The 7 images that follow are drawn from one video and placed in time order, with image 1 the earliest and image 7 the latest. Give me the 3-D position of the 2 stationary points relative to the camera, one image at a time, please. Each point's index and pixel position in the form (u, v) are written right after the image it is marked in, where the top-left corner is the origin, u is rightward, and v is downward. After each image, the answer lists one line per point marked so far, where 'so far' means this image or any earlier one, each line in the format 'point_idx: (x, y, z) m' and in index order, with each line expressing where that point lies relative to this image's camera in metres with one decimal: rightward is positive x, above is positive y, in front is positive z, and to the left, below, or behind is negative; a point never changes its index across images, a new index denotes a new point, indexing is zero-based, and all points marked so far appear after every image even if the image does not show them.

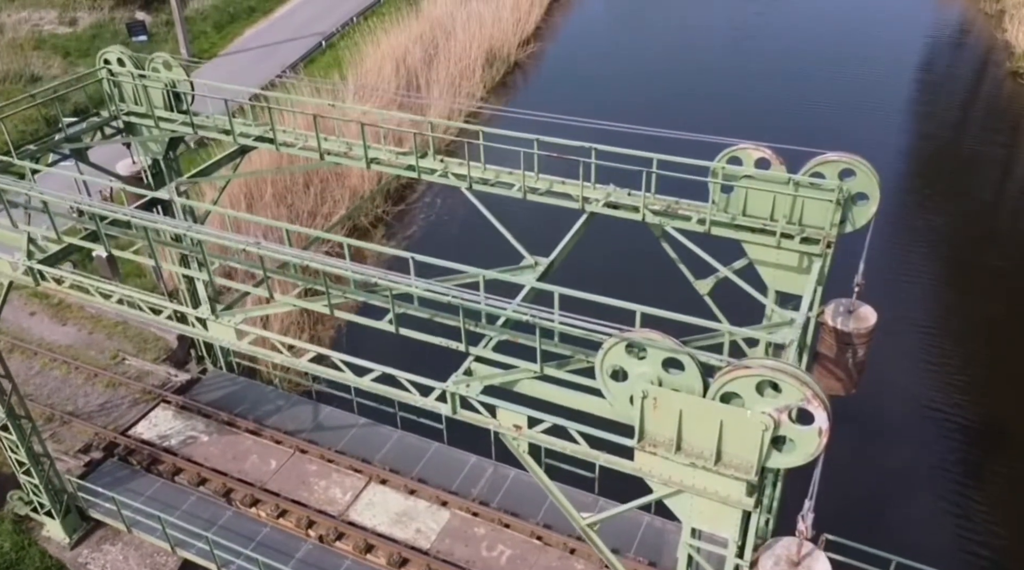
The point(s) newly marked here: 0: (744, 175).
0: (+2.3, +1.1, +8.8) m
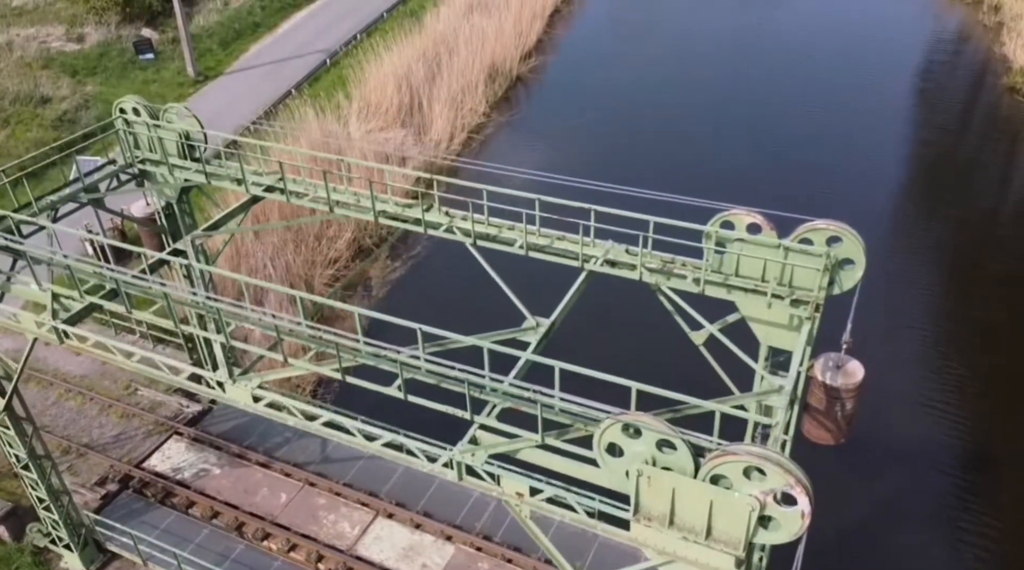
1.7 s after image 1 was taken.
0: (+2.4, +0.4, +9.2) m
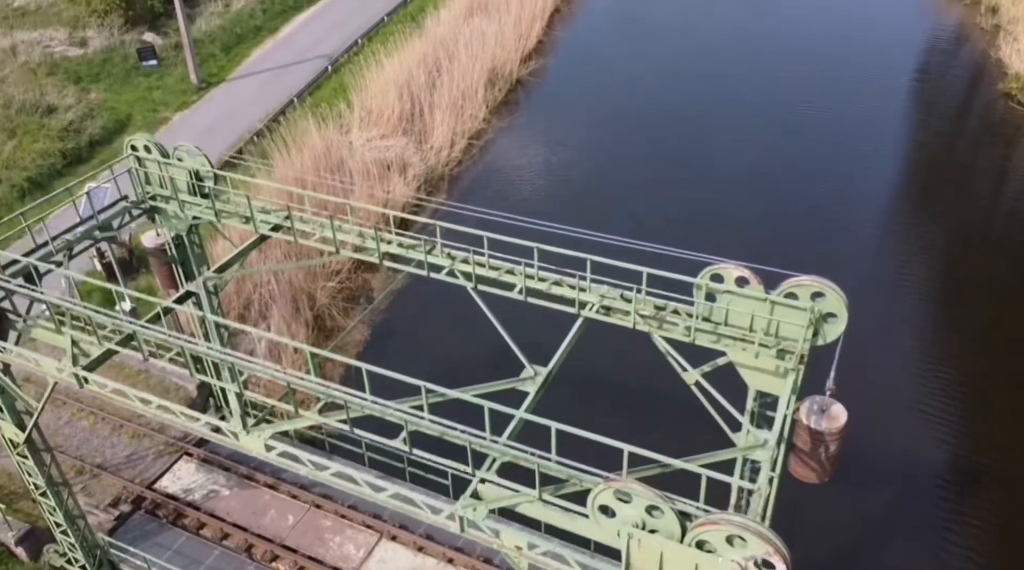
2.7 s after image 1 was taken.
0: (+2.4, -0.1, +9.6) m
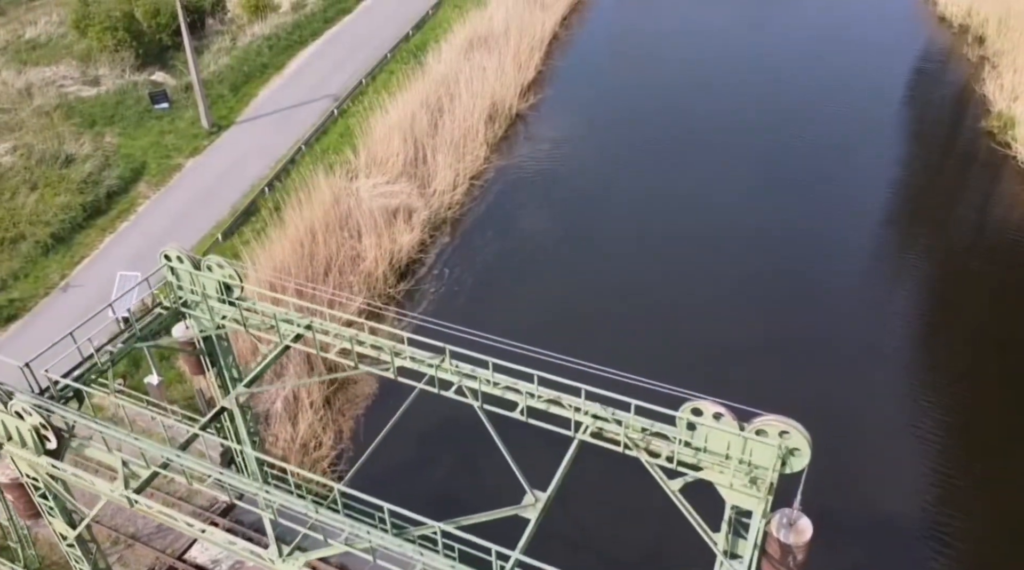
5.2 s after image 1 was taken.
0: (+2.4, -1.8, +10.8) m
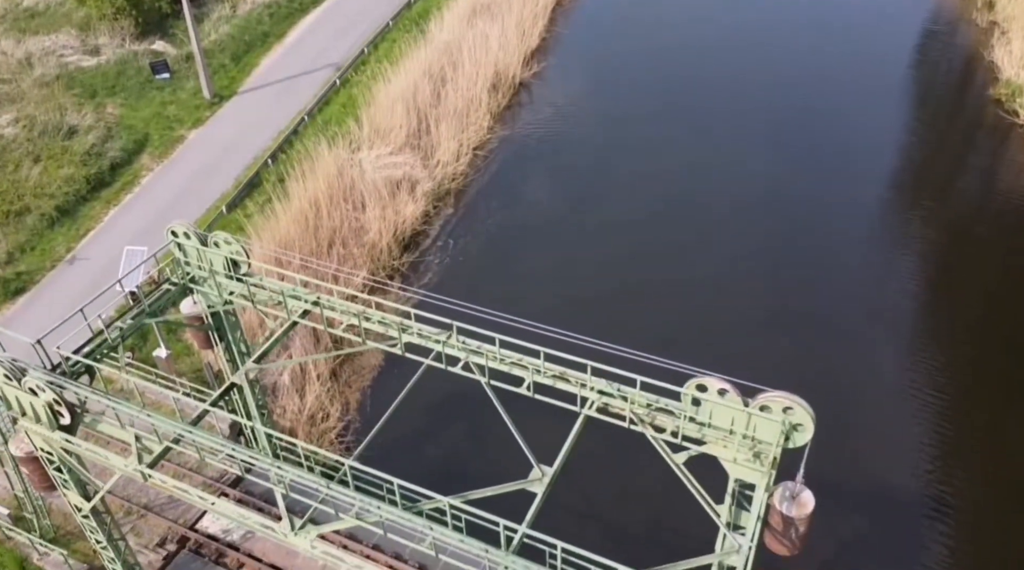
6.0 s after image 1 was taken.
0: (+2.5, -1.5, +11.0) m
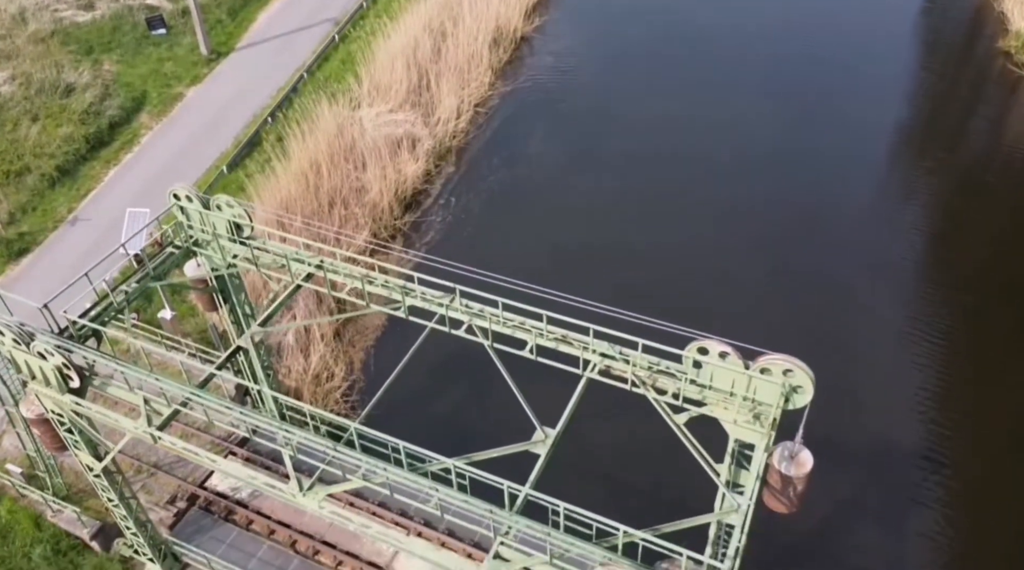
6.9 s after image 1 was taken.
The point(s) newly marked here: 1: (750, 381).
0: (+2.5, -1.0, +11.1) m
1: (+3.0, -1.2, +11.0) m
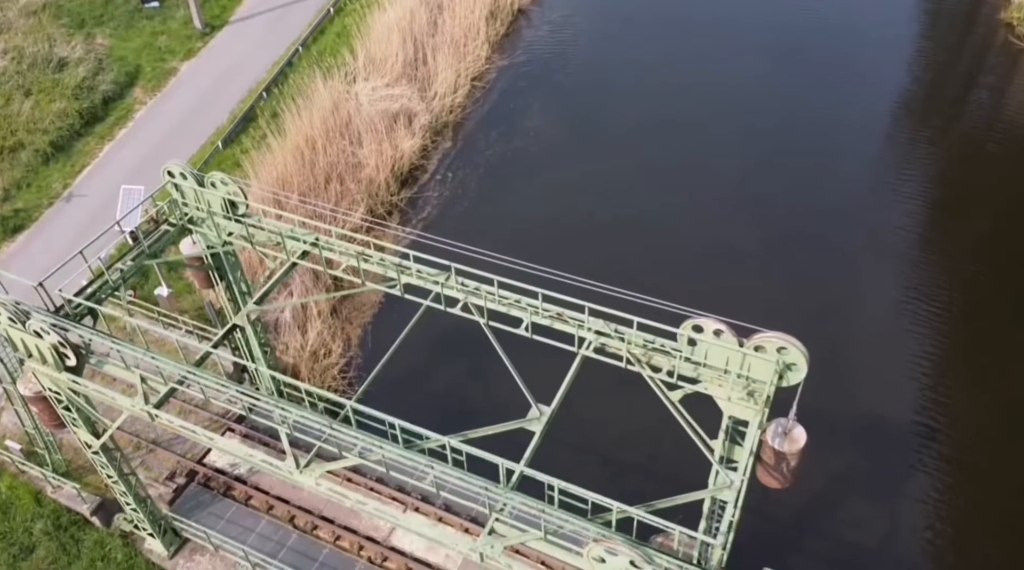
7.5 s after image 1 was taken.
0: (+2.5, -0.7, +11.2) m
1: (+2.9, -0.9, +11.0) m
